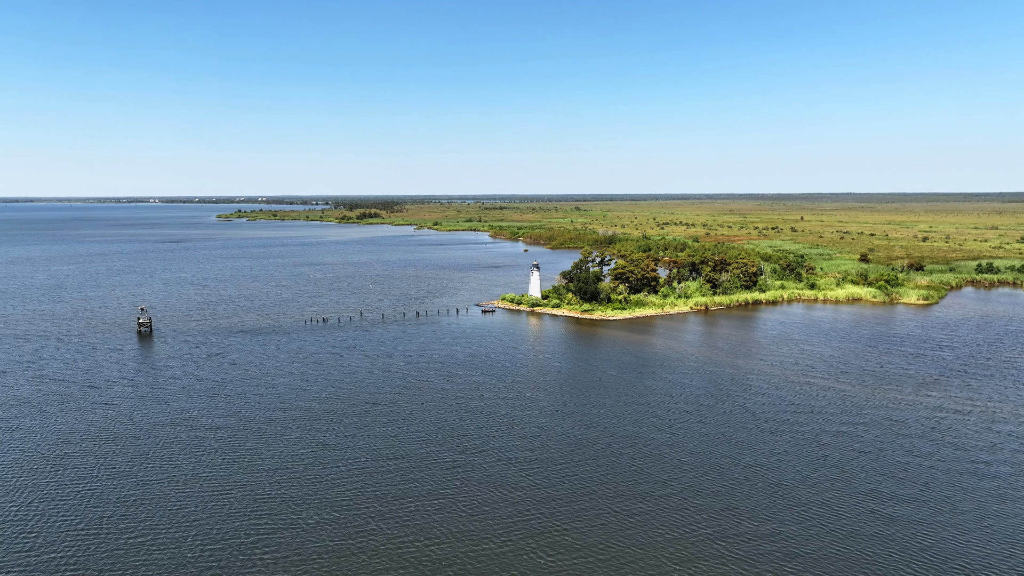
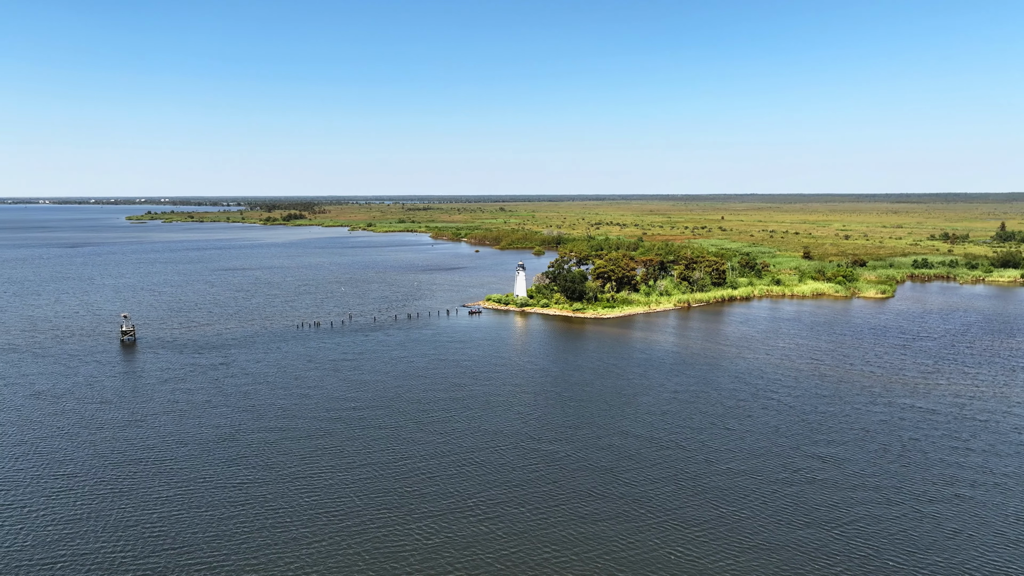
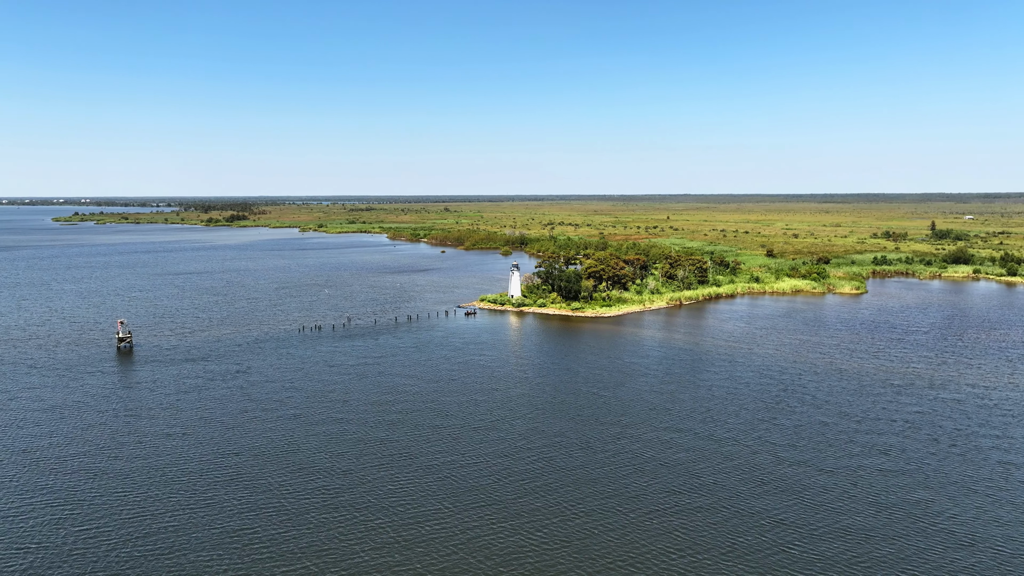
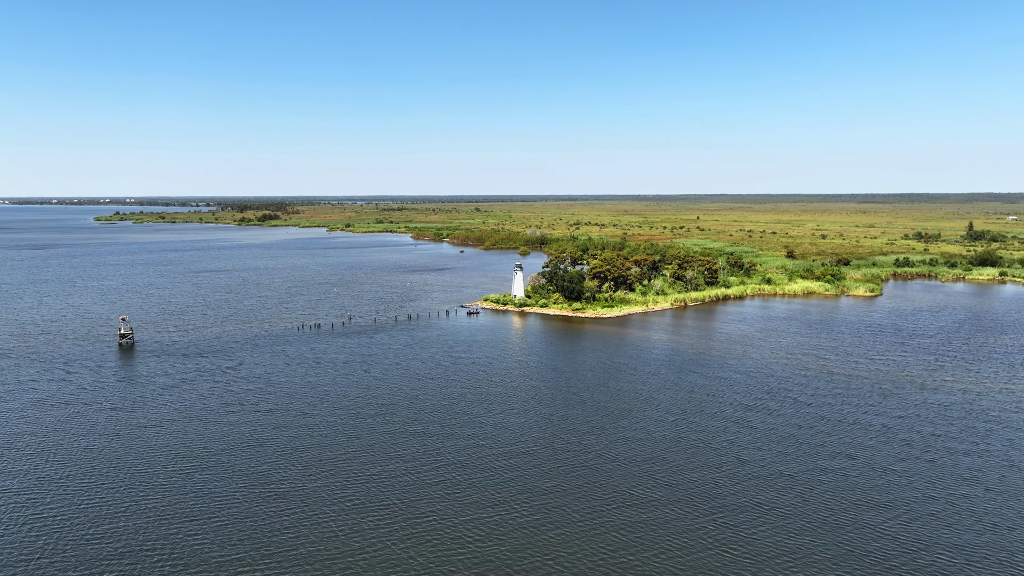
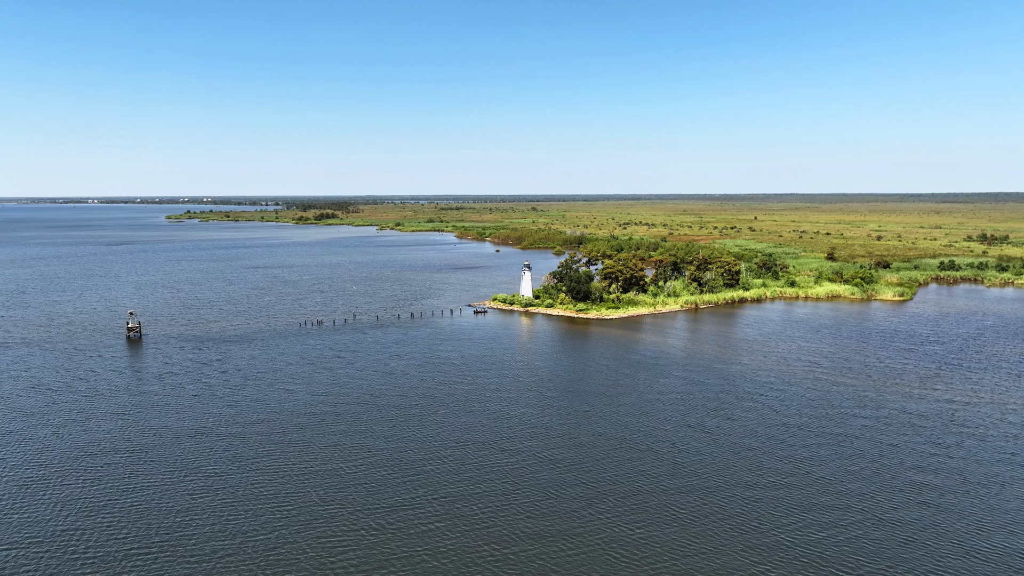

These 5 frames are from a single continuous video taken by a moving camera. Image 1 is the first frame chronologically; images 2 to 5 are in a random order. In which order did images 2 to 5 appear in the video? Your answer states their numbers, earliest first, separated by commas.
5, 2, 4, 3
